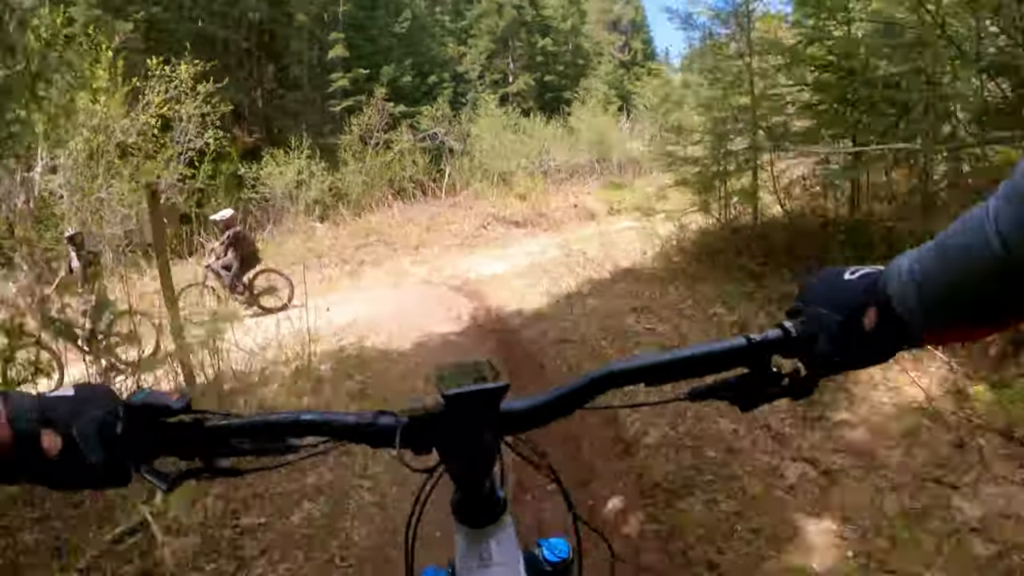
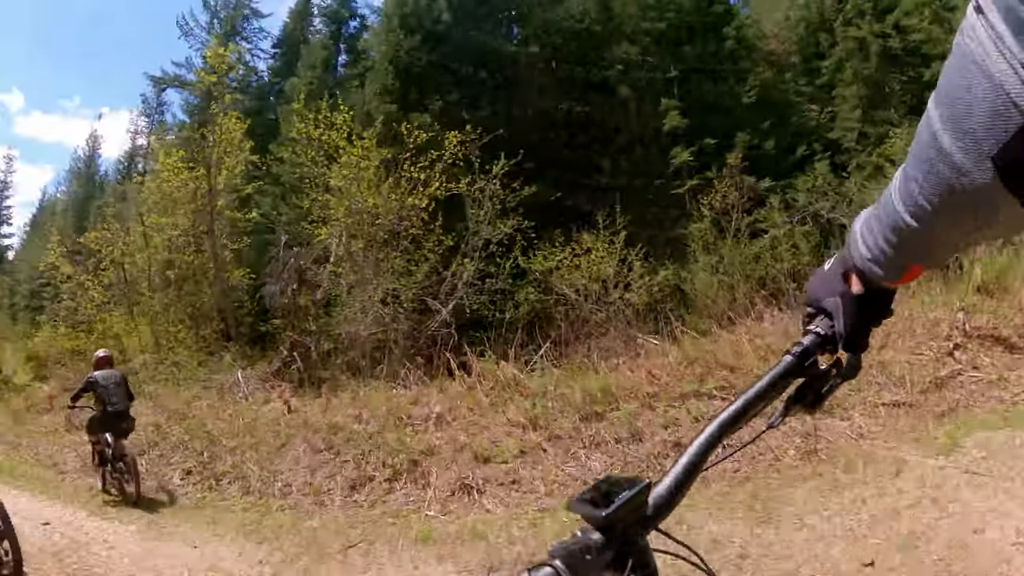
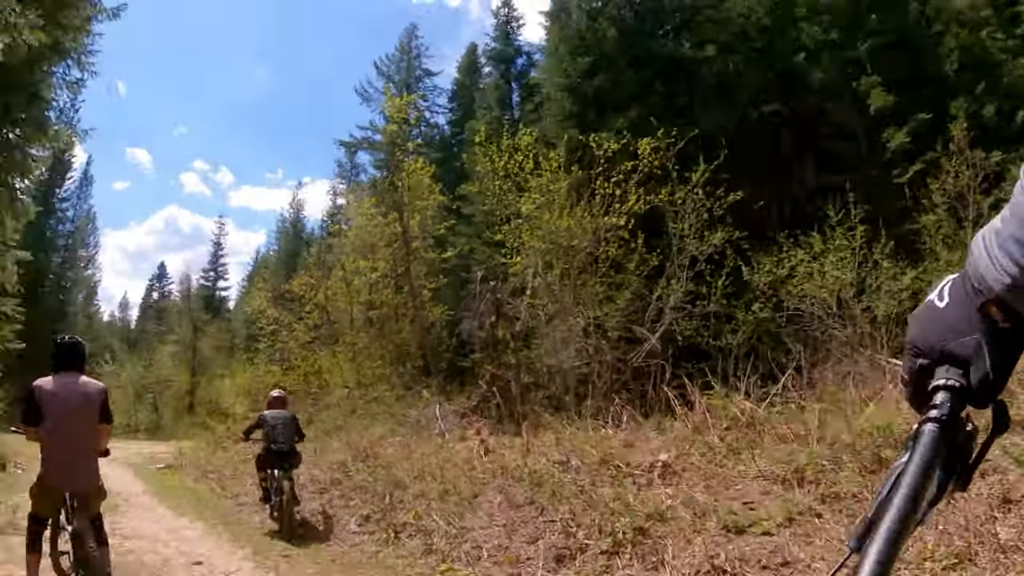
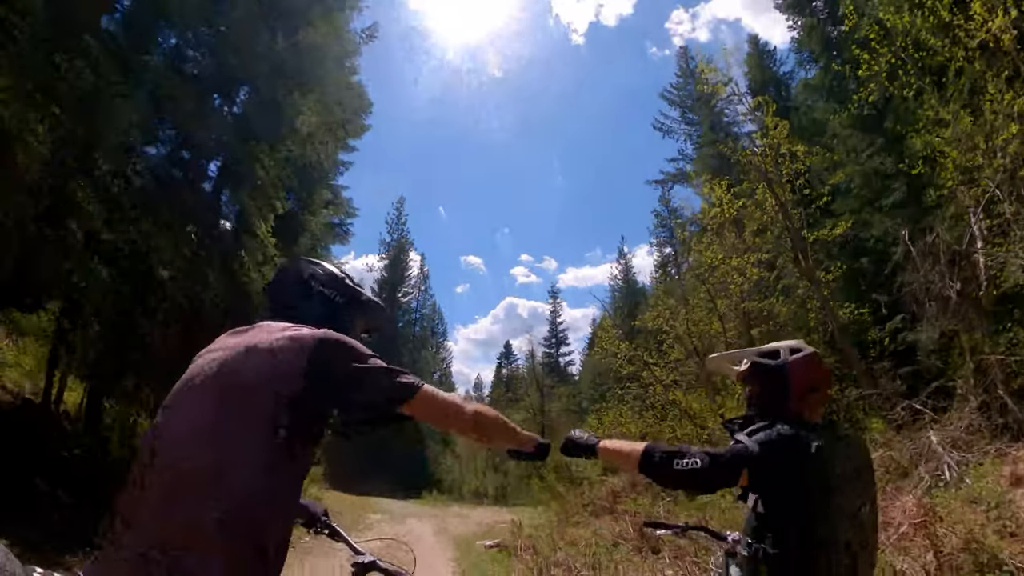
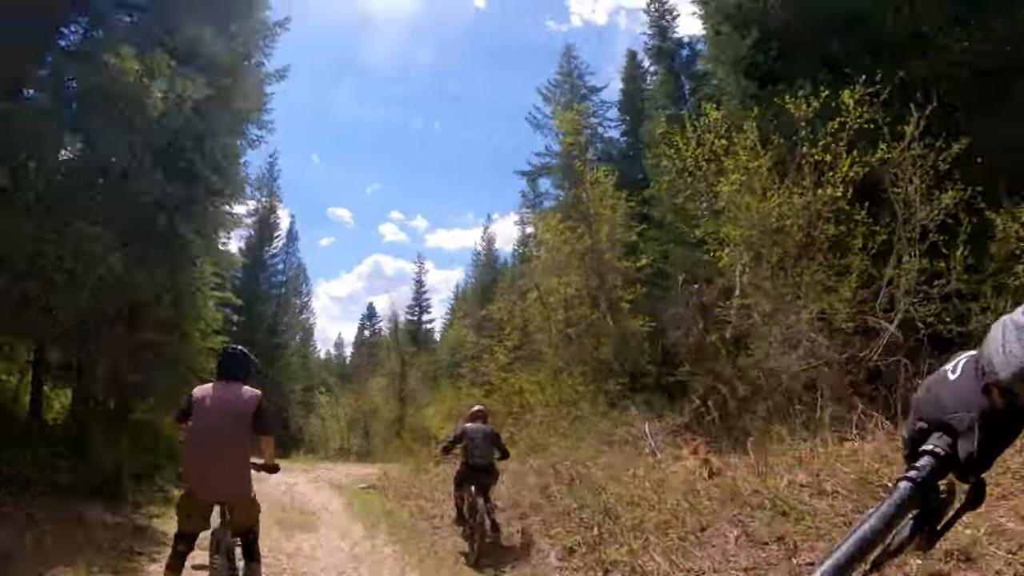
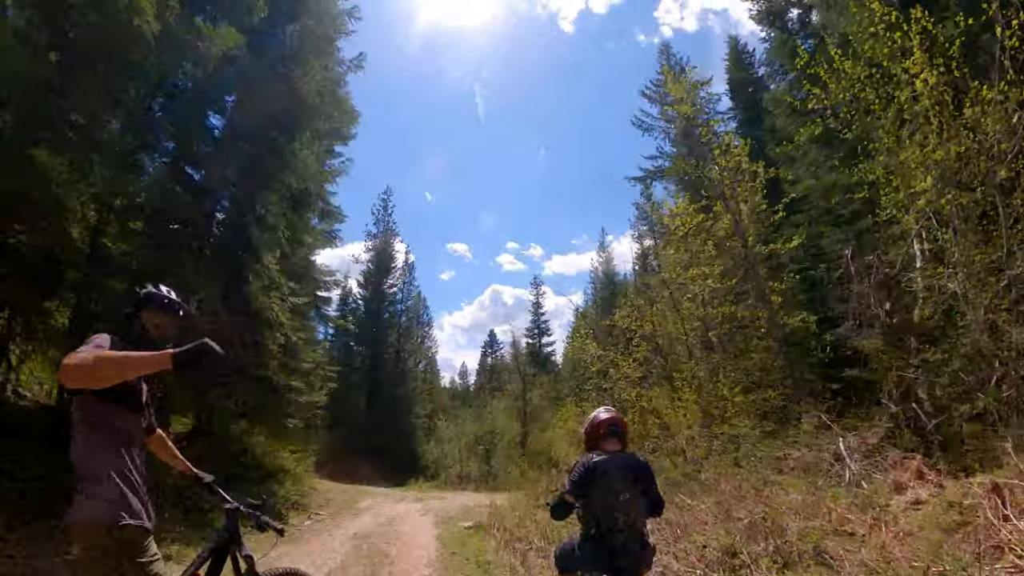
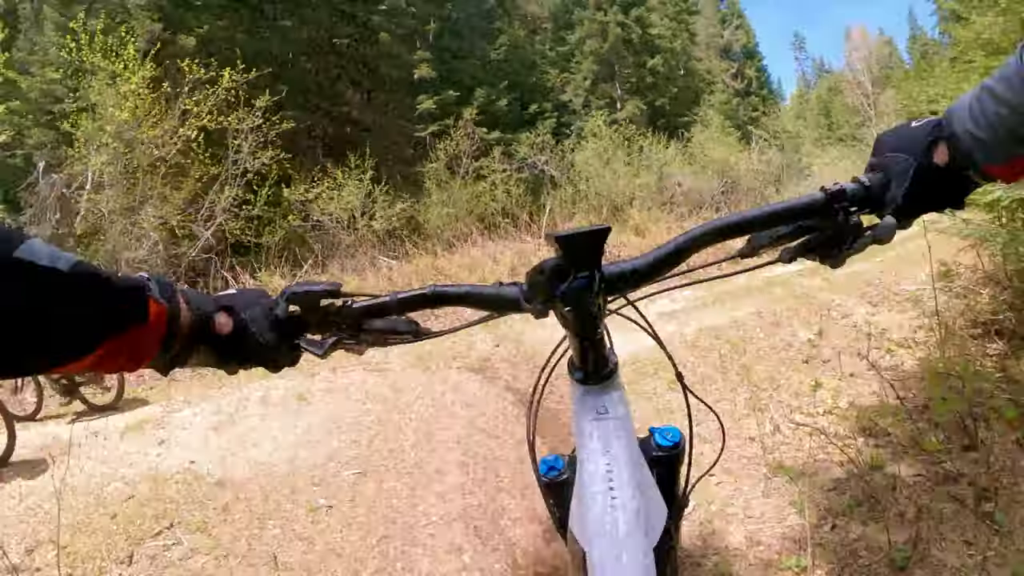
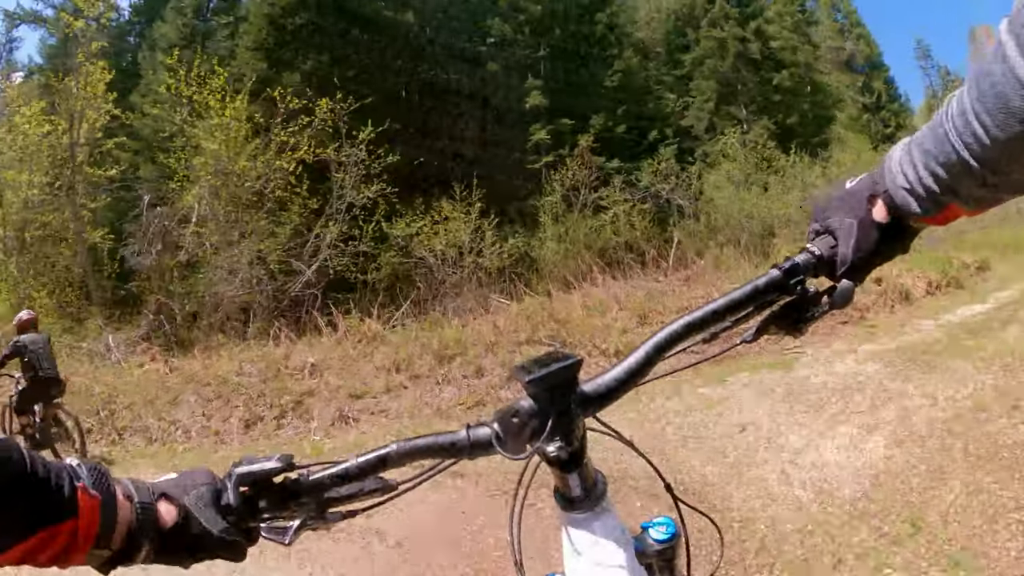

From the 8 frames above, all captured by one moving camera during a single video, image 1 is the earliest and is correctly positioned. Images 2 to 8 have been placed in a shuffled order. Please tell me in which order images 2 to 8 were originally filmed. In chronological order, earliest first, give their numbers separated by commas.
7, 8, 2, 3, 5, 6, 4
